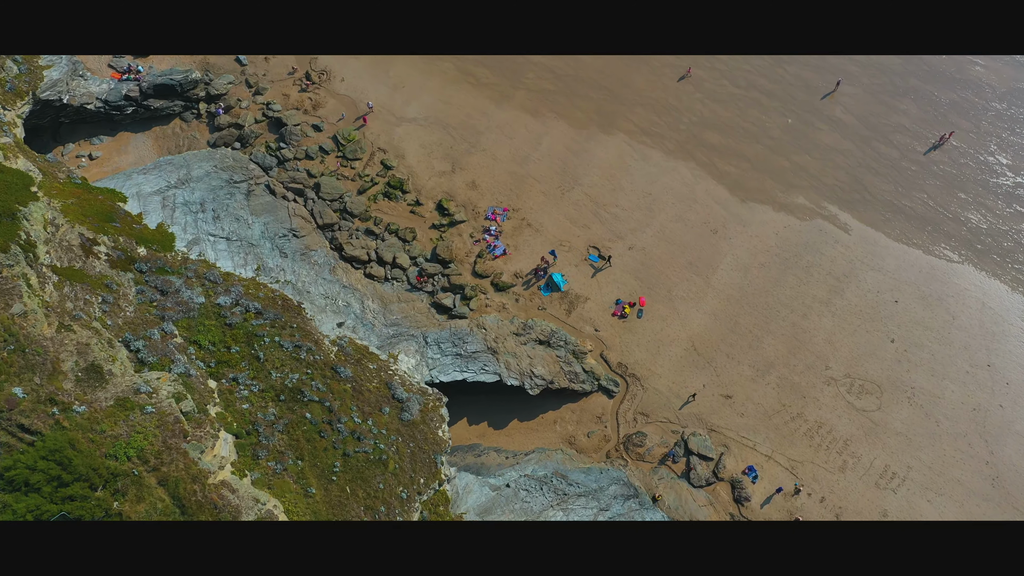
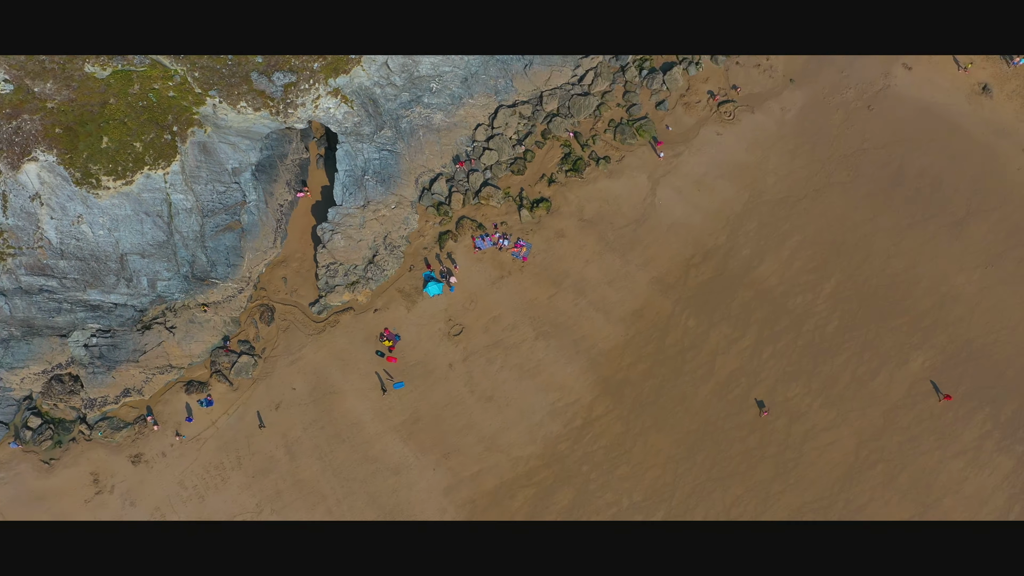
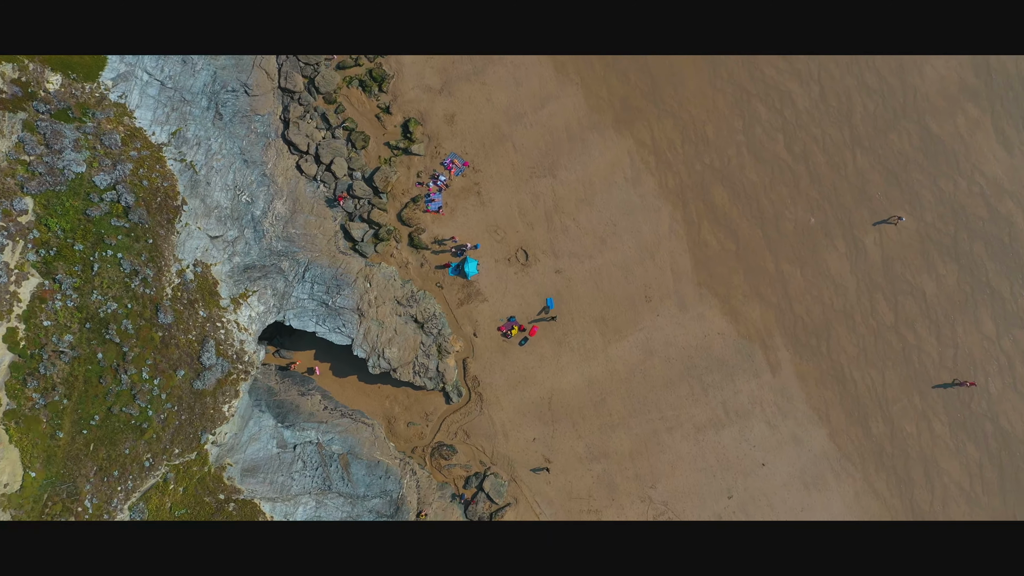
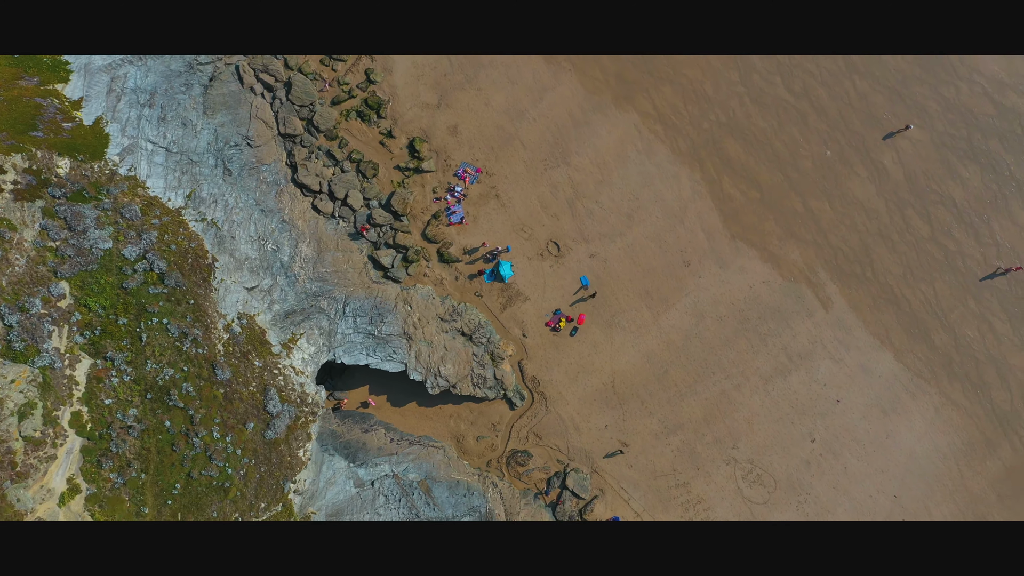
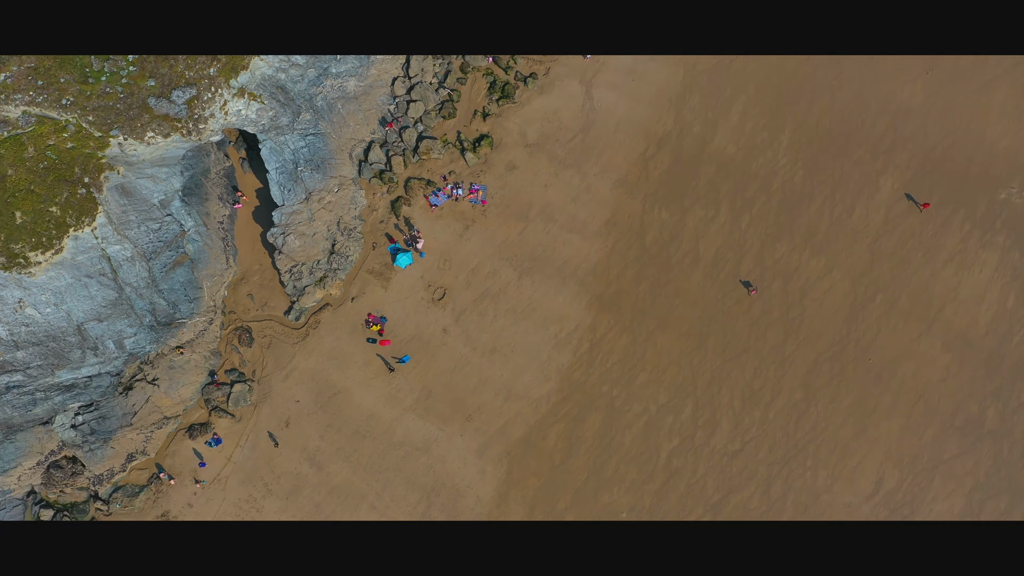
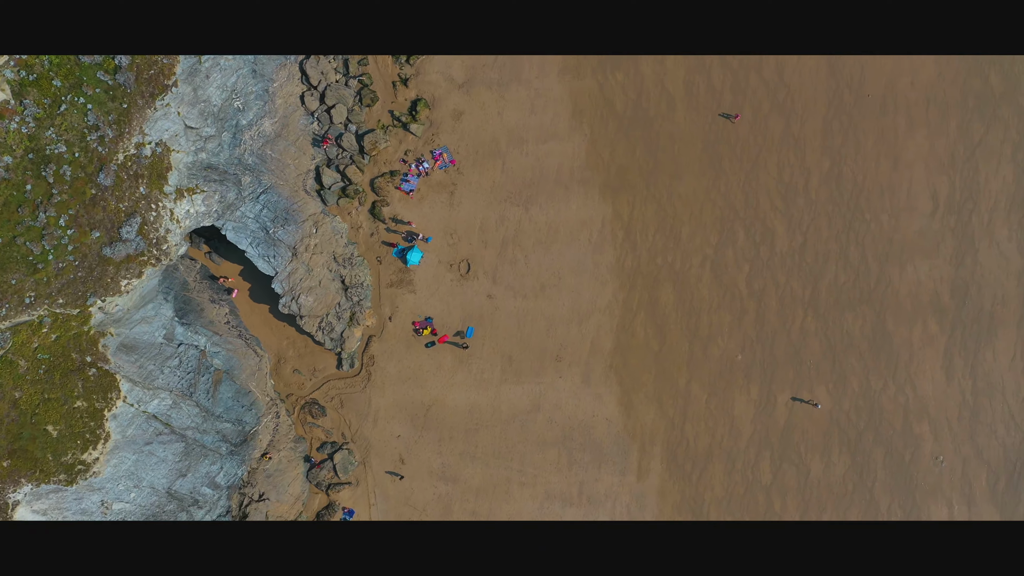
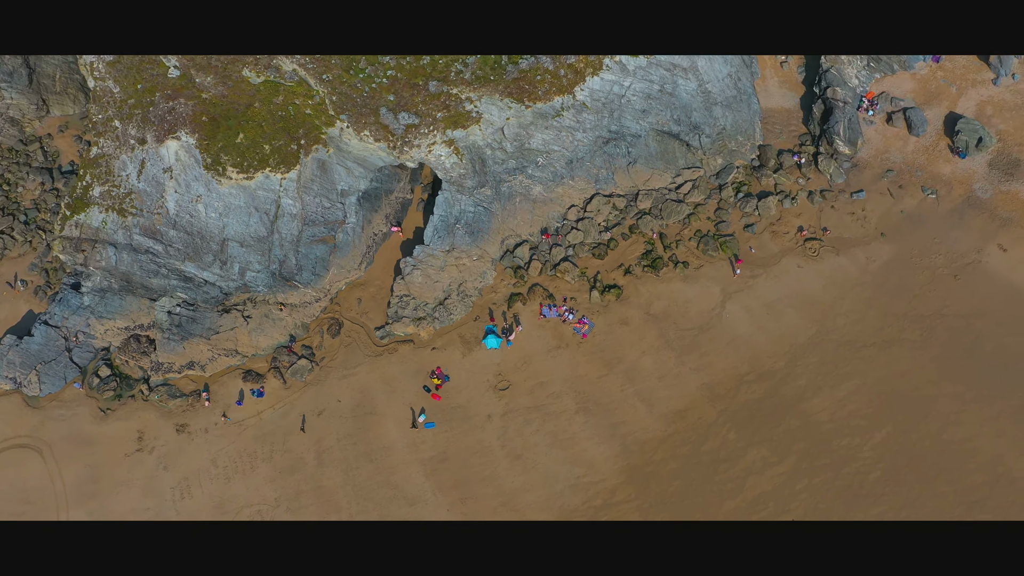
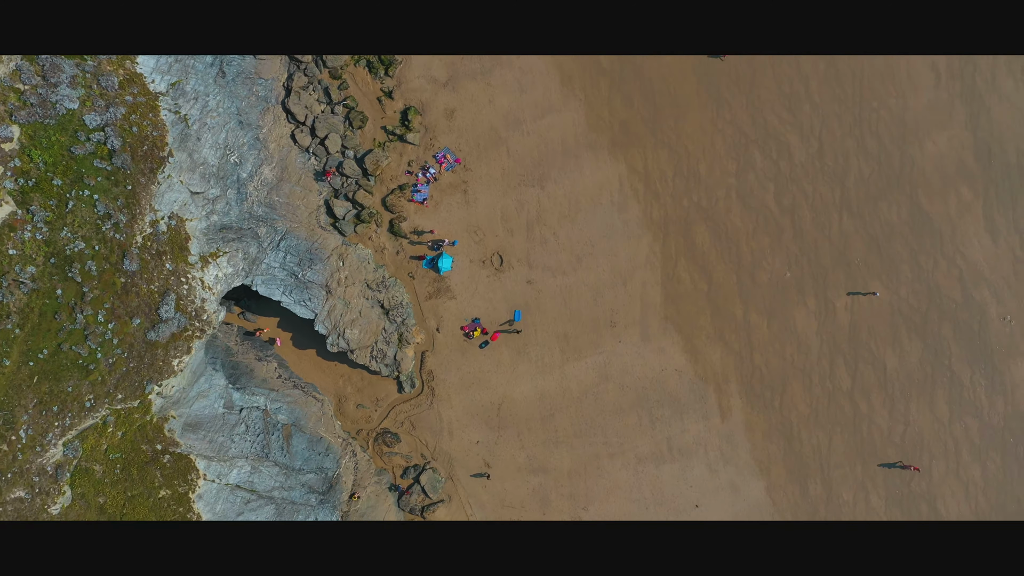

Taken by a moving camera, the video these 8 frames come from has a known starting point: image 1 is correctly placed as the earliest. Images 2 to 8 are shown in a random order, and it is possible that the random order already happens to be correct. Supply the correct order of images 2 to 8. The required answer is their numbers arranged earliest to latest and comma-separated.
4, 3, 8, 6, 5, 2, 7
